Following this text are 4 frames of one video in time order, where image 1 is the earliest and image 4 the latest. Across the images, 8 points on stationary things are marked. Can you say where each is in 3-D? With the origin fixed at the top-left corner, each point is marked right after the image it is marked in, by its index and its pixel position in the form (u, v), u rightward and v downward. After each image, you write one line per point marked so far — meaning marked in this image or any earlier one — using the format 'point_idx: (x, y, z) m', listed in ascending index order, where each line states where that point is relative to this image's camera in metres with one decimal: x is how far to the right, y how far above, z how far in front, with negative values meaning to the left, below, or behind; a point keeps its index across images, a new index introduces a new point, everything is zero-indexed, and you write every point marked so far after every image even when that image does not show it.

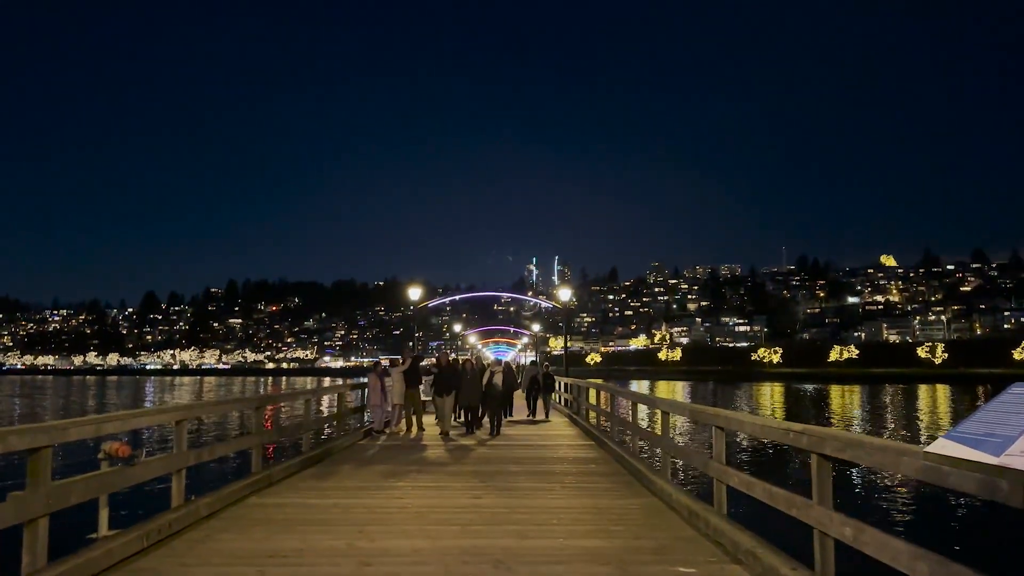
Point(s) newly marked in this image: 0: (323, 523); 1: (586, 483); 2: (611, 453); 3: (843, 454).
0: (-1.8, -2.2, +8.2) m
1: (+0.9, -2.4, +11.0) m
2: (+1.5, -2.5, +13.7) m
3: (+1.9, -0.9, +5.1) m
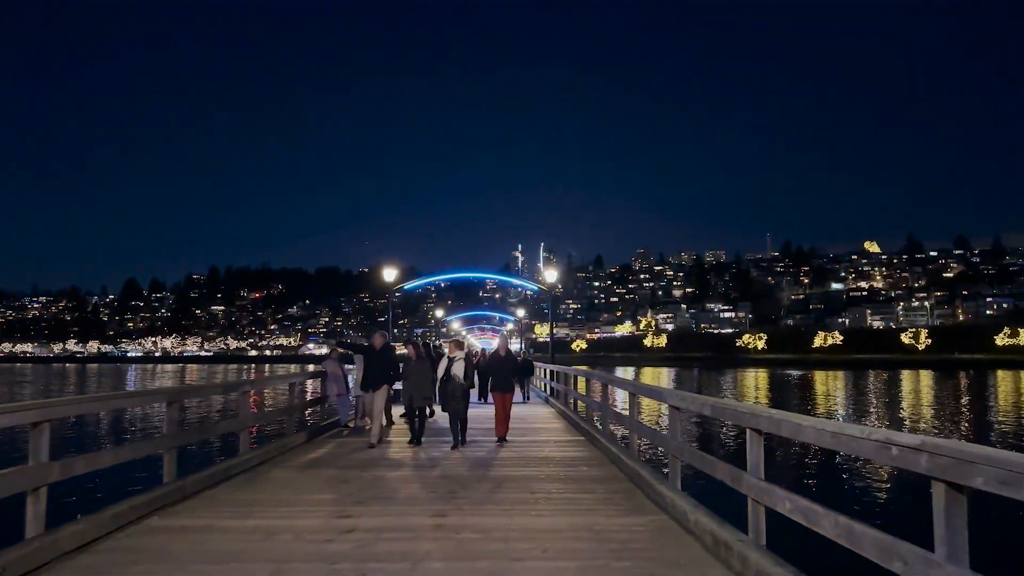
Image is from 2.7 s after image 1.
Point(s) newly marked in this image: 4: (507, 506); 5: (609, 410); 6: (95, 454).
0: (-2.0, -1.9, +6.2) m
1: (+0.7, -2.1, +9.1) m
2: (+1.2, -2.1, +11.7) m
3: (+1.7, -0.7, +3.1) m
4: (0.0, -2.0, +8.1) m
5: (+1.5, -1.9, +13.8) m
6: (-3.3, -1.3, +7.1) m
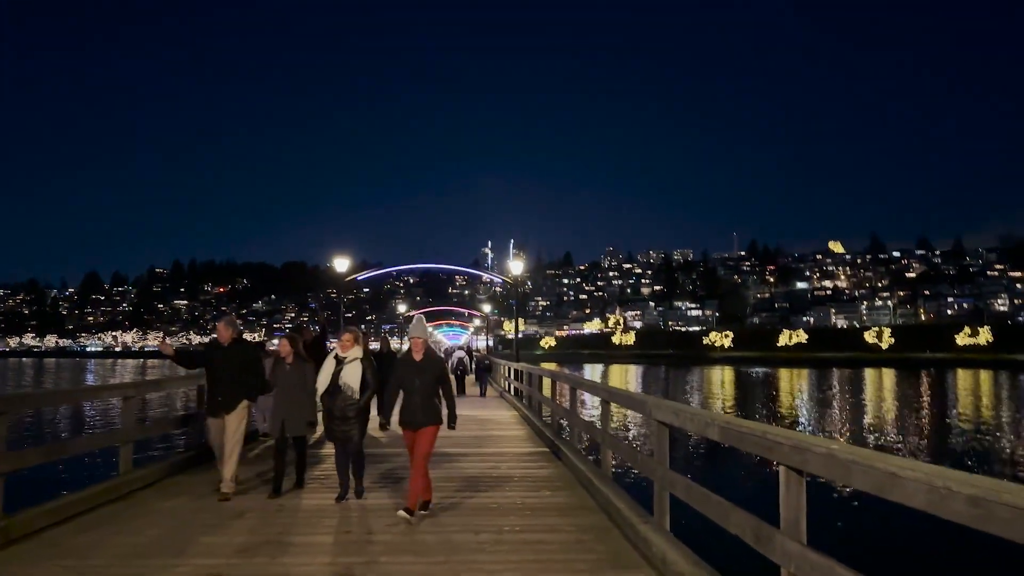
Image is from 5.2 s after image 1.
0: (-2.3, -1.7, +4.1) m
1: (+0.2, -1.9, +7.1) m
2: (+0.7, -2.0, +9.8) m
3: (+1.5, -0.6, +1.2) m
4: (-0.5, -1.8, +6.1) m
5: (+0.8, -1.7, +11.9) m
6: (-3.7, -1.1, +5.0) m
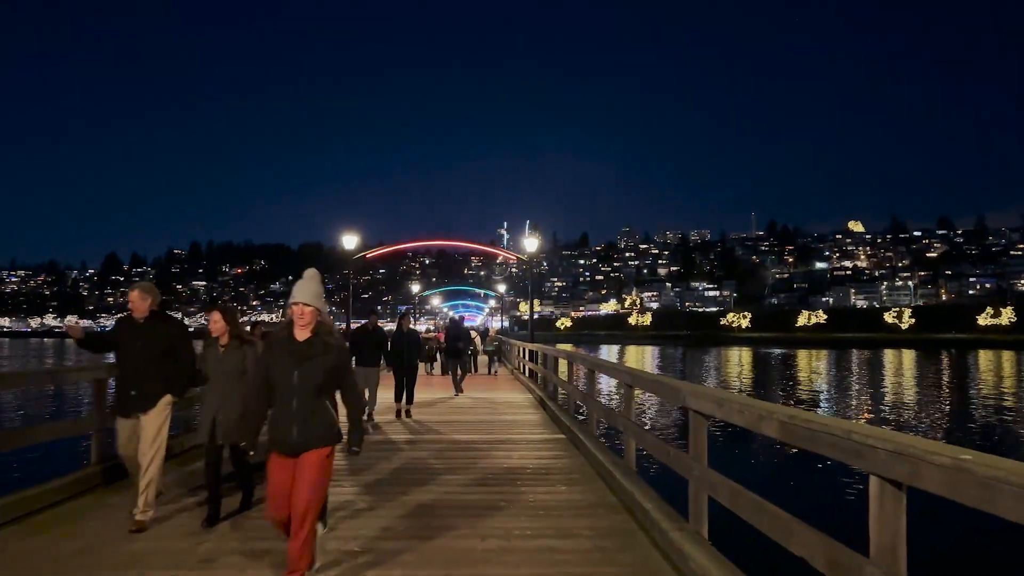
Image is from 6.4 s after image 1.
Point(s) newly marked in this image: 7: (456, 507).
0: (-2.3, -1.6, +3.2) m
1: (+0.3, -1.7, +6.1) m
2: (+0.8, -1.7, +8.8) m
3: (+1.4, -0.5, +0.1) m
4: (-0.4, -1.6, +5.2) m
5: (+1.0, -1.4, +10.9) m
6: (-3.6, -1.0, +4.0) m
7: (-0.5, -1.7, +6.9) m
